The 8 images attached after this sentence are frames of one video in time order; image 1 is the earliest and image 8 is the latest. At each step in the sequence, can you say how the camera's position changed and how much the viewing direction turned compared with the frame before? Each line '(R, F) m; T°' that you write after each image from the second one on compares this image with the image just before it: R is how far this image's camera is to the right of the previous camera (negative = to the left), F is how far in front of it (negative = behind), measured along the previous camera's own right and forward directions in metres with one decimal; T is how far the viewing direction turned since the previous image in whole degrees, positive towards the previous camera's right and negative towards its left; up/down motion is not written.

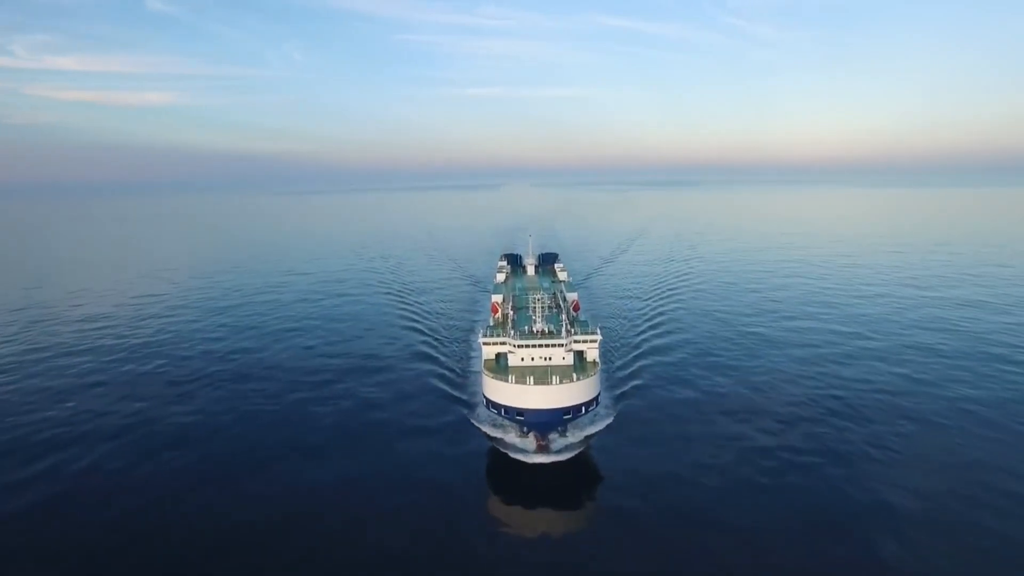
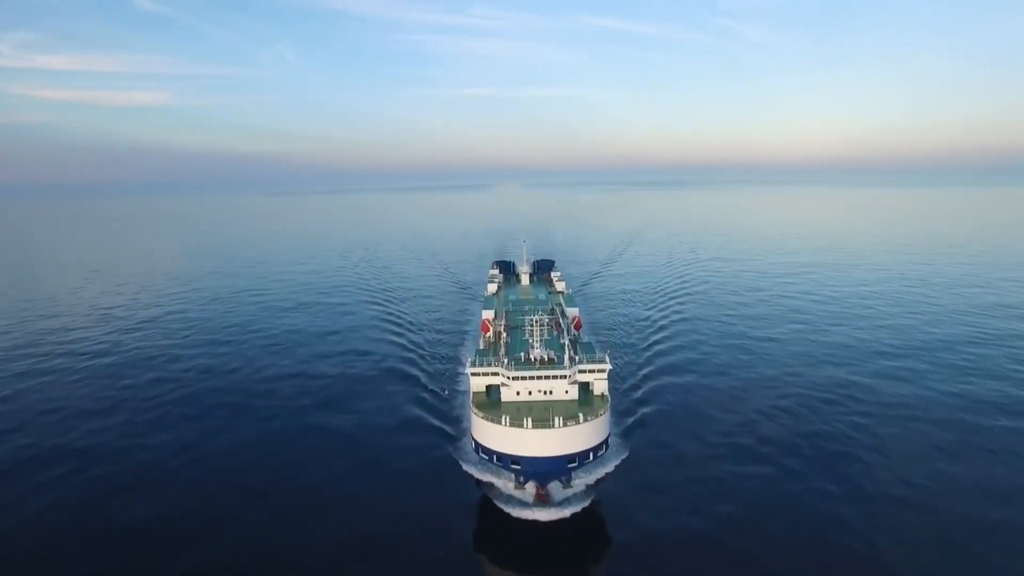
(+0.1, +5.2) m; +1°
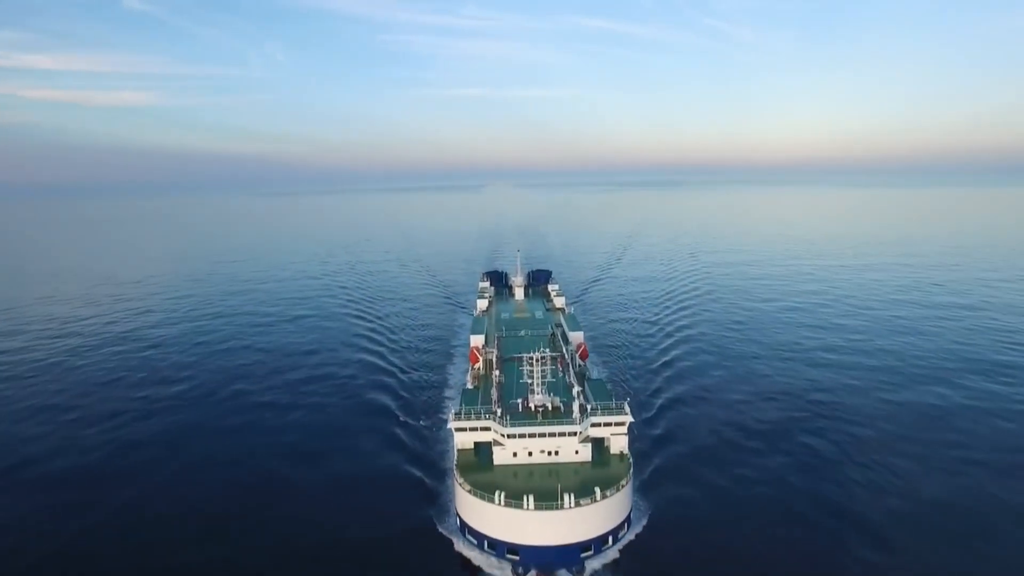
(-0.1, +6.1) m; +1°
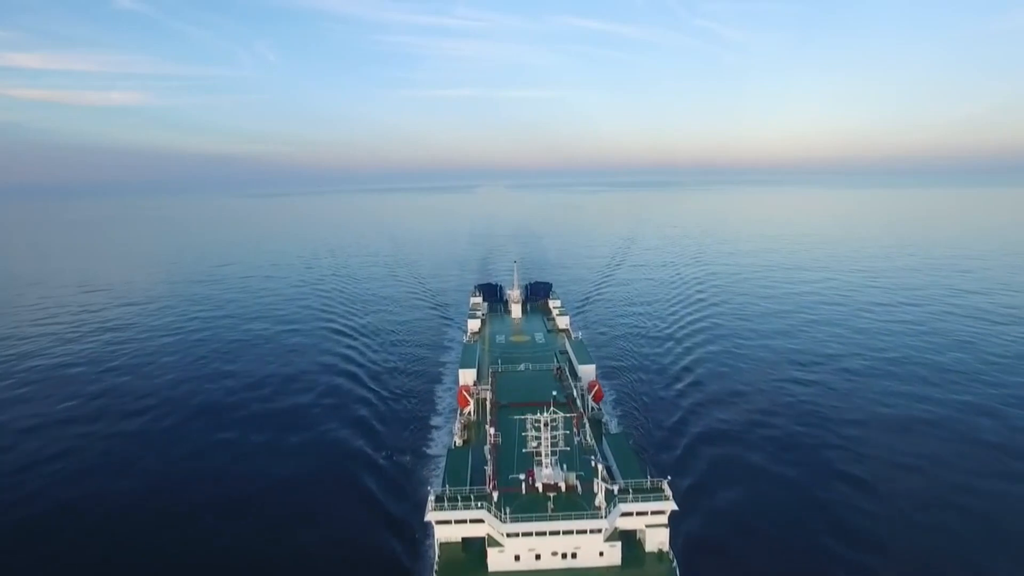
(-0.2, +5.9) m; +1°
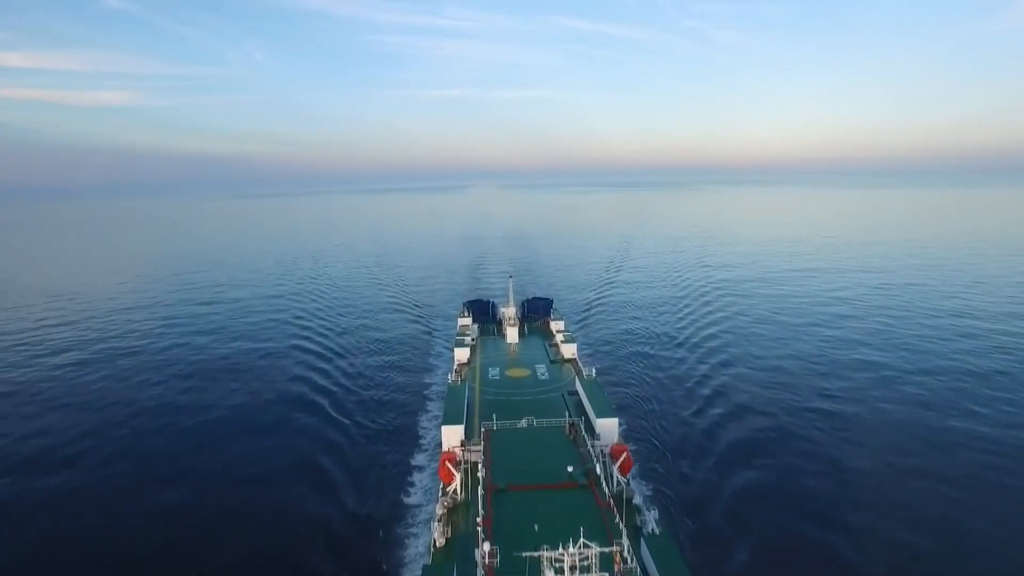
(-0.3, +6.6) m; +1°
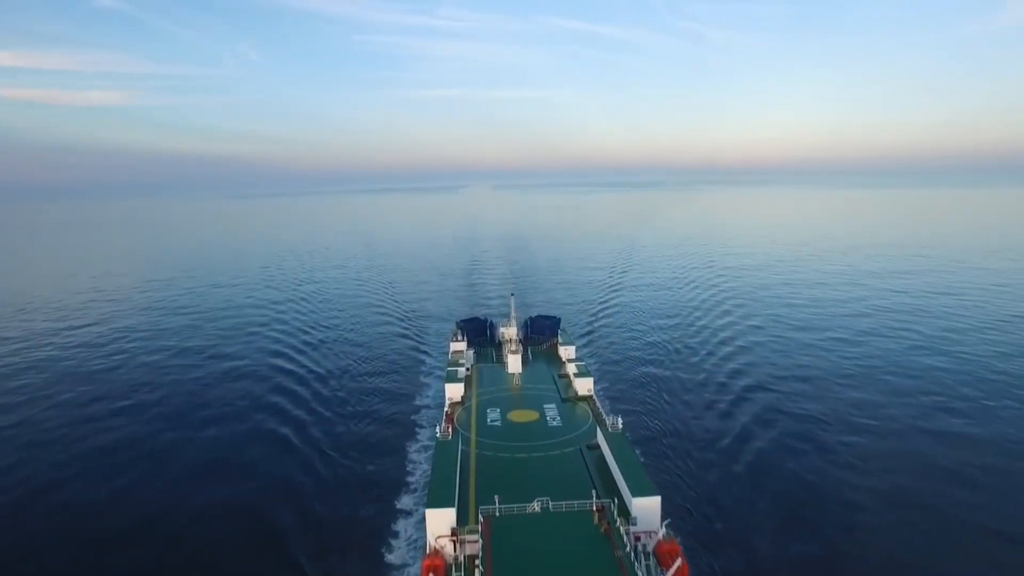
(-0.3, +5.6) m; 0°
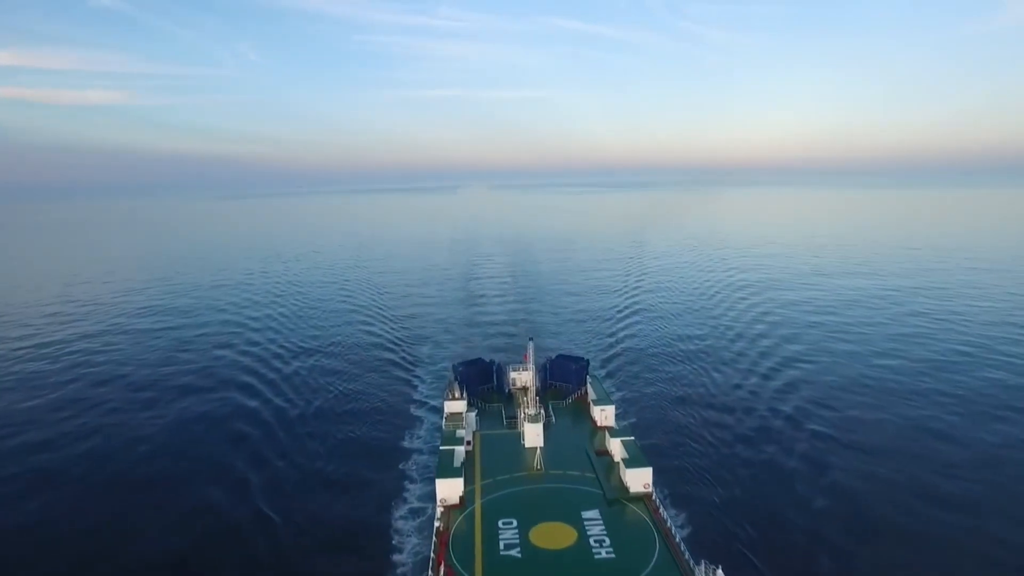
(-0.7, +8.4) m; 0°
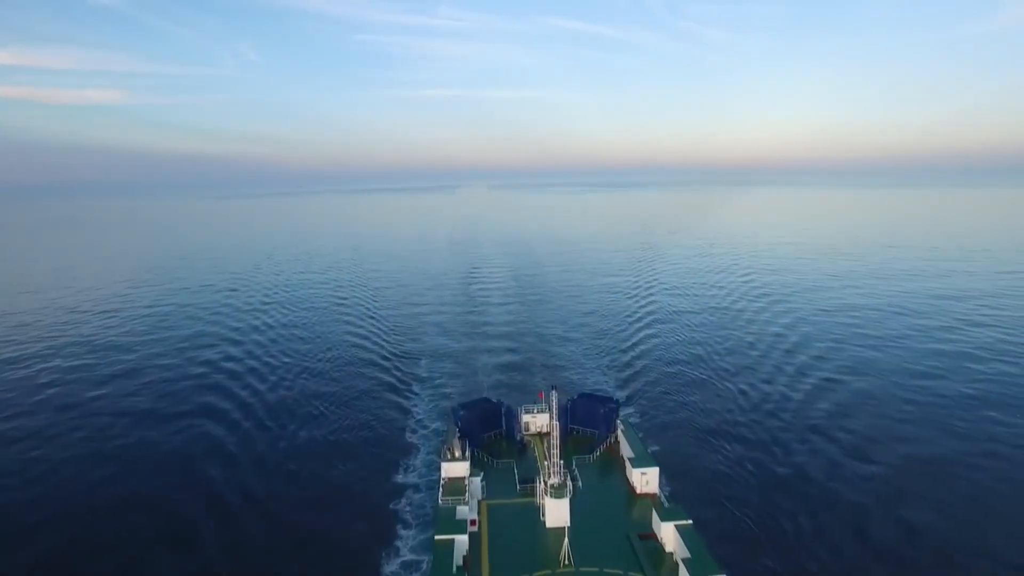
(-0.5, +5.1) m; 0°
